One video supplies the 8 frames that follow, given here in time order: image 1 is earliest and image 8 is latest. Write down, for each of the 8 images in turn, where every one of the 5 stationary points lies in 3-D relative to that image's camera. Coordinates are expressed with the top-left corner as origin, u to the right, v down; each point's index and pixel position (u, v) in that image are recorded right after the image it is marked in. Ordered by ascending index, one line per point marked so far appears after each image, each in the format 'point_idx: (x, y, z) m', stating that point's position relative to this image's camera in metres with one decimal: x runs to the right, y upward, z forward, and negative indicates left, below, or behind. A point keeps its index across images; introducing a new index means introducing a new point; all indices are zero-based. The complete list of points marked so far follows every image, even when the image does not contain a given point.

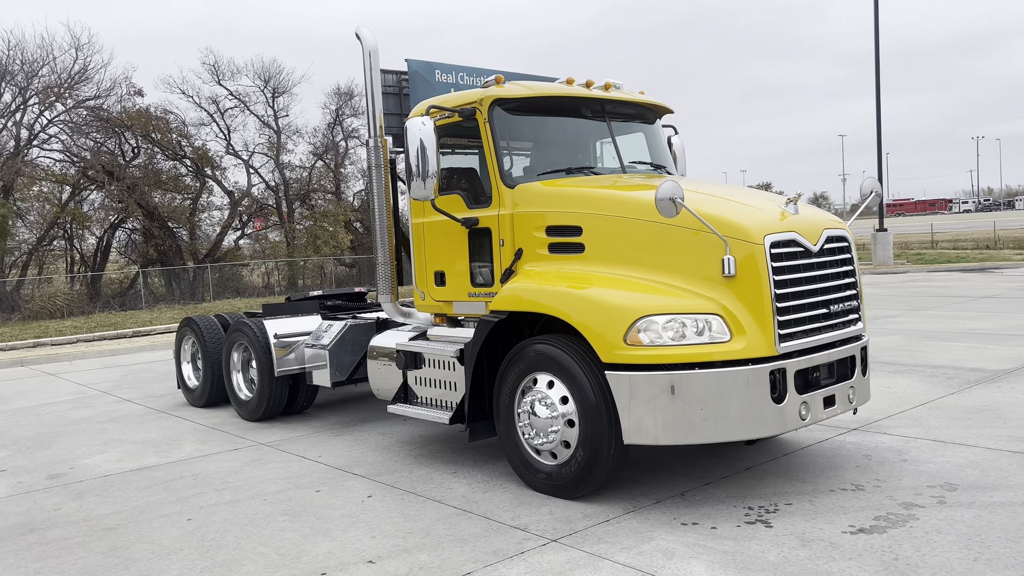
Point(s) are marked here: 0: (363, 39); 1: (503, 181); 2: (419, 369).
0: (-1.1, +1.8, +5.9) m
1: (0.0, +0.7, +5.2) m
2: (-0.6, -0.6, +5.8) m
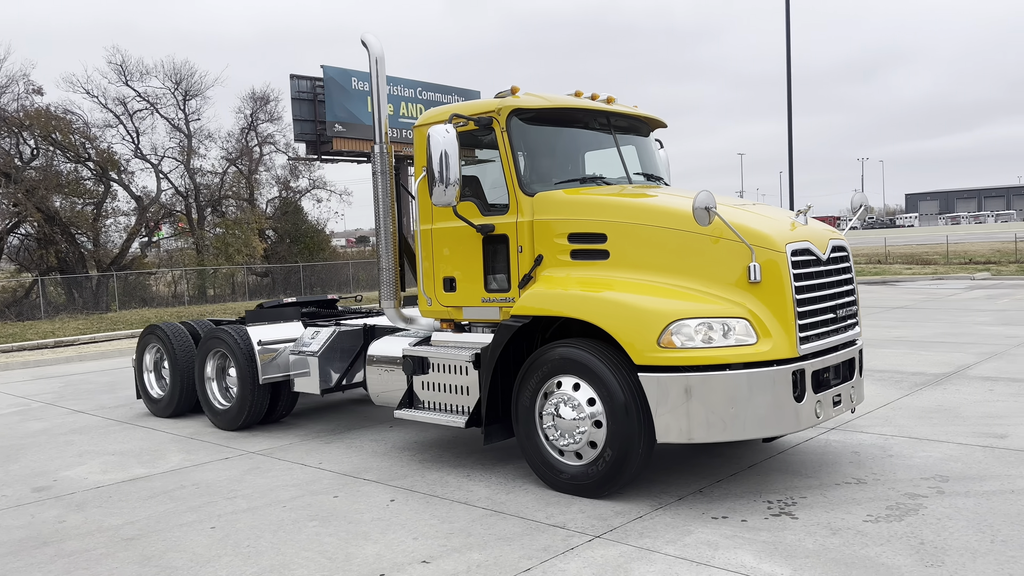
0: (-1.0, +1.7, +5.9) m
1: (+0.1, +0.6, +5.3) m
2: (-0.6, -0.6, +5.8) m
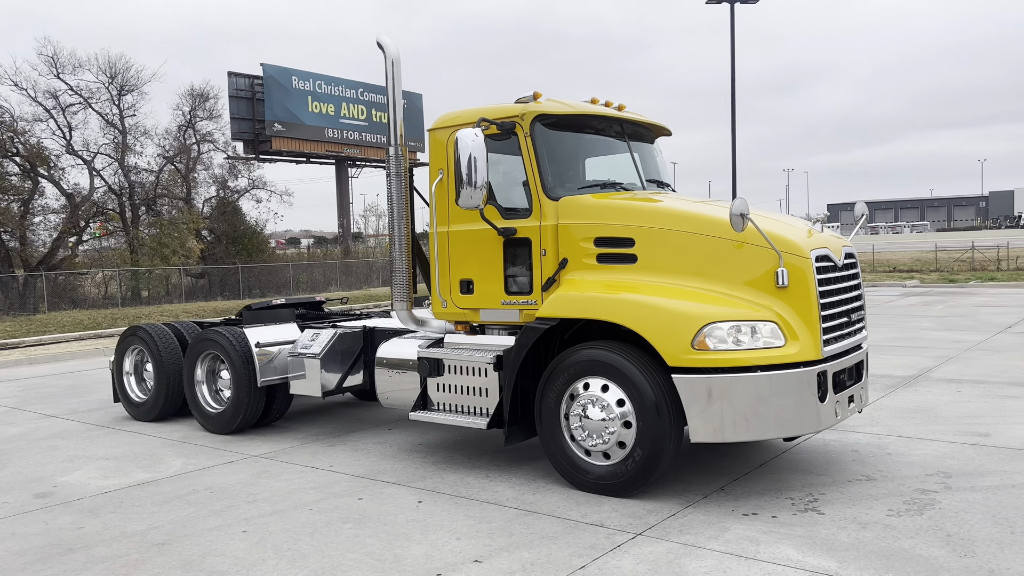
0: (-0.9, +1.7, +5.9) m
1: (+0.2, +0.6, +5.4) m
2: (-0.5, -0.6, +5.8) m
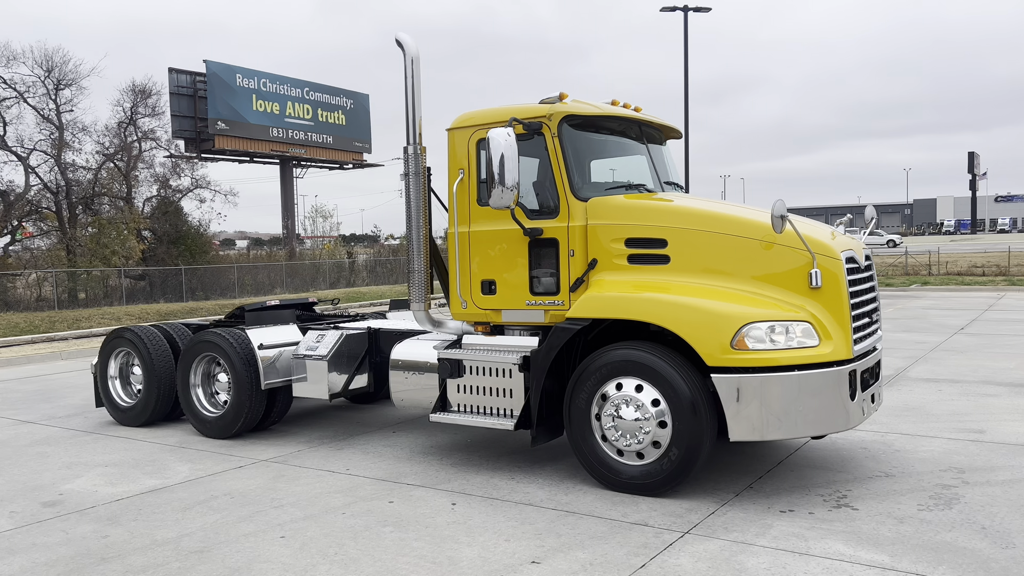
0: (-0.8, +1.7, +5.9) m
1: (+0.4, +0.6, +5.4) m
2: (-0.3, -0.6, +5.8) m
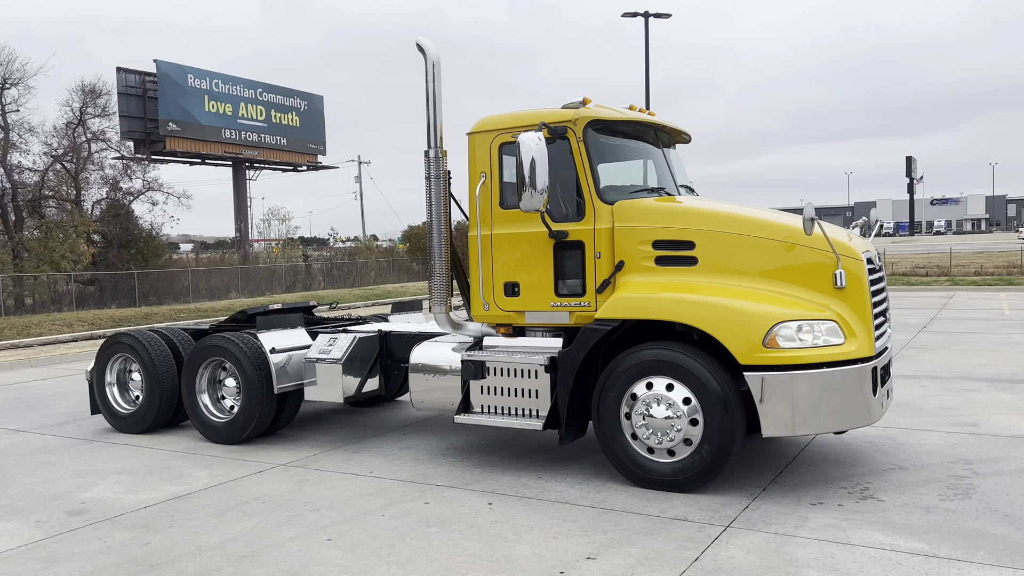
0: (-0.6, +1.7, +5.9) m
1: (+0.6, +0.6, +5.5) m
2: (-0.2, -0.6, +5.8) m
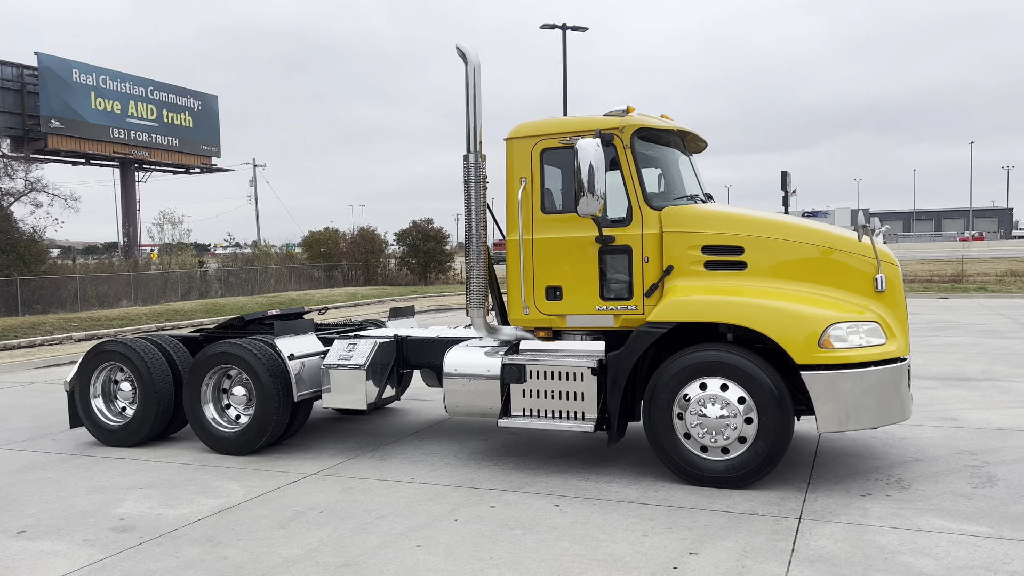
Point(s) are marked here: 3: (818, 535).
0: (-0.3, +1.7, +5.9) m
1: (+0.9, +0.6, +5.7) m
2: (+0.1, -0.7, +5.9) m
3: (+1.6, -1.3, +4.4) m
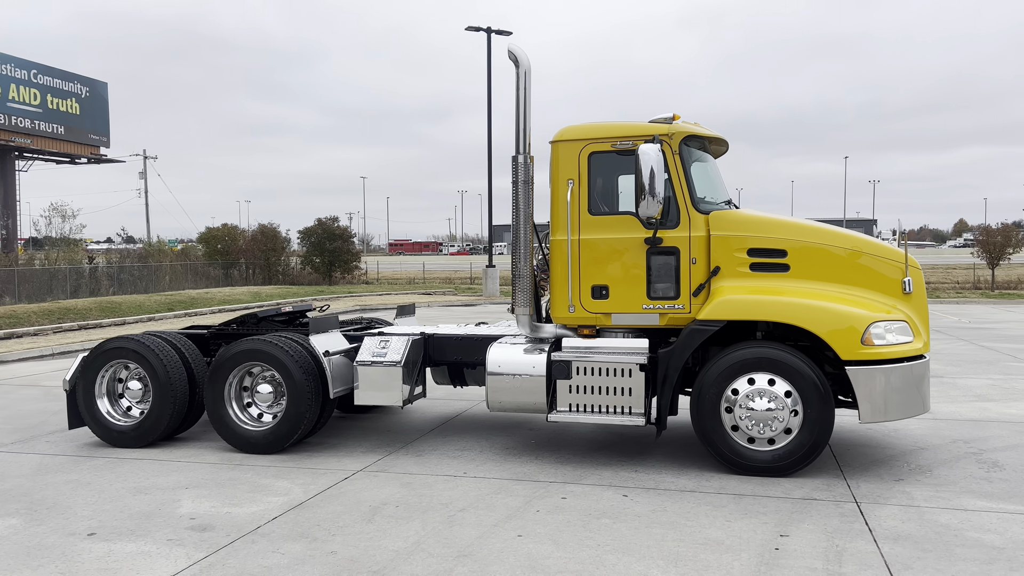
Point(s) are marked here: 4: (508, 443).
0: (0.0, +1.7, +6.0) m
1: (+1.3, +0.6, +5.9) m
2: (+0.5, -0.7, +6.1) m
3: (+2.1, -1.3, +4.8) m
4: (0.0, -1.3, +6.8) m
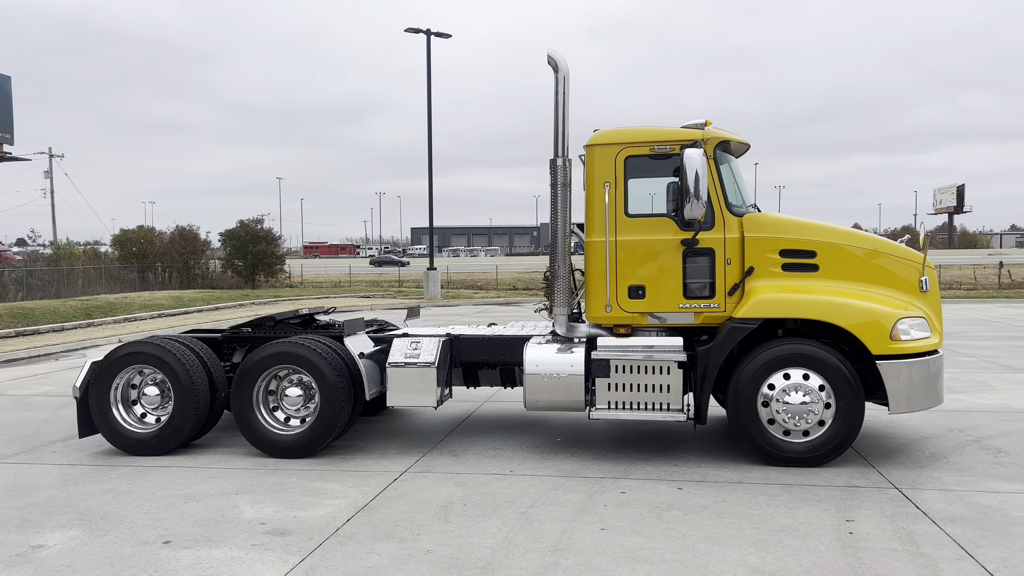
0: (+0.3, +1.7, +6.2) m
1: (+1.6, +0.6, +6.2) m
2: (+0.8, -0.7, +6.2) m
3: (+2.6, -1.3, +5.1) m
4: (+0.2, -1.3, +6.9) m
